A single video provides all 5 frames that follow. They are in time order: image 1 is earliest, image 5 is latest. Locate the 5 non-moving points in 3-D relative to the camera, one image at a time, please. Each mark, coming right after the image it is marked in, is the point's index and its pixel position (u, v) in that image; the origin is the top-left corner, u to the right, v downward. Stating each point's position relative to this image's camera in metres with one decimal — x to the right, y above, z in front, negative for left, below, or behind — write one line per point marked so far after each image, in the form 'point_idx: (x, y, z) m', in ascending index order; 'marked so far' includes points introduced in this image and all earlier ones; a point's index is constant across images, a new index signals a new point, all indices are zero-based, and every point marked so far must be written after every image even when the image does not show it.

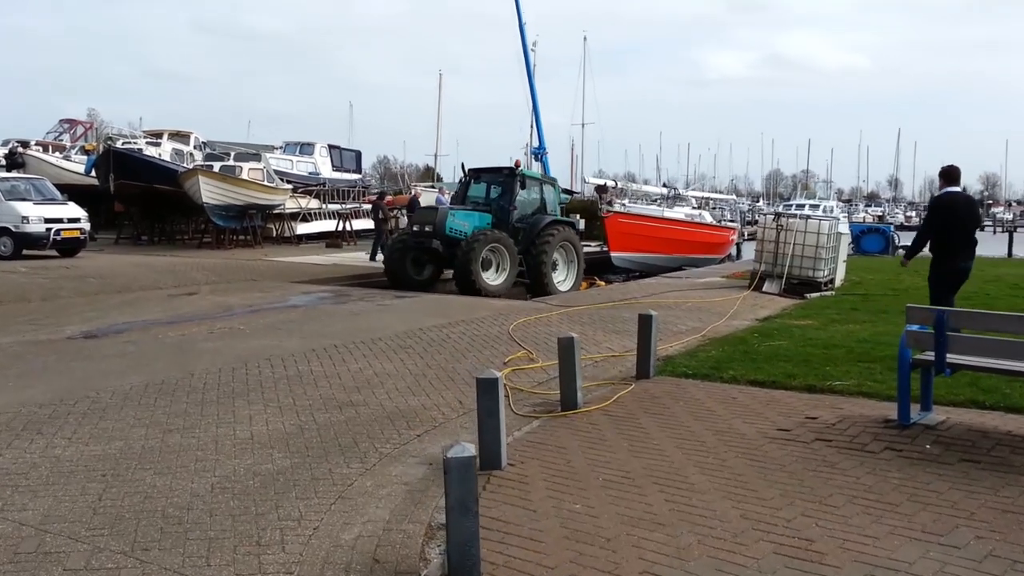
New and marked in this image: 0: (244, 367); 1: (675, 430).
0: (-2.2, -0.7, +7.6) m
1: (+1.0, -0.9, +5.8) m
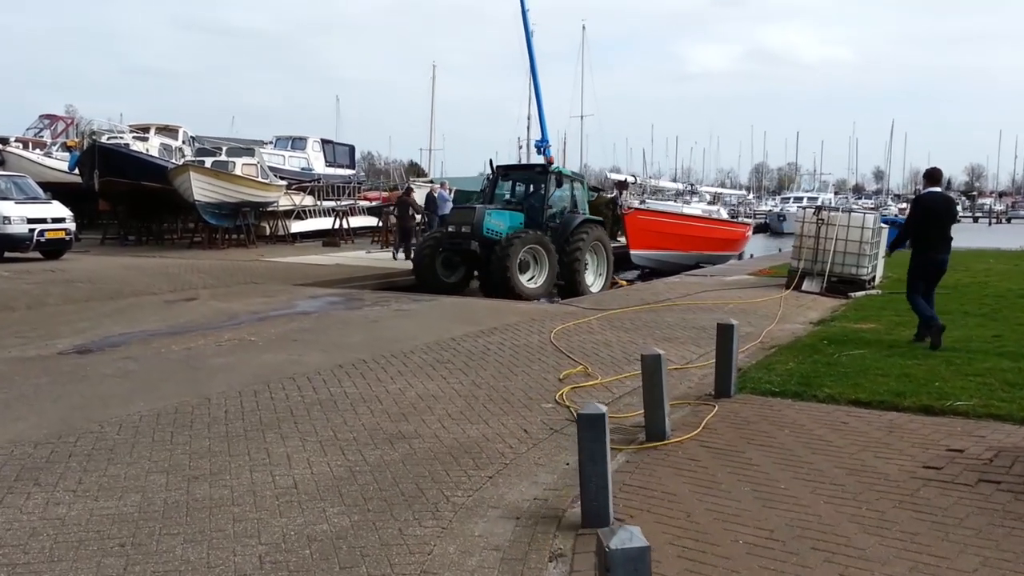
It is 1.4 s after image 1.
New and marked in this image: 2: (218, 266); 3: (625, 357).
0: (-1.8, -0.7, +6.6) m
1: (+1.5, -1.0, +4.9) m
2: (-5.9, +0.4, +18.4) m
3: (+1.0, -0.6, +8.4) m
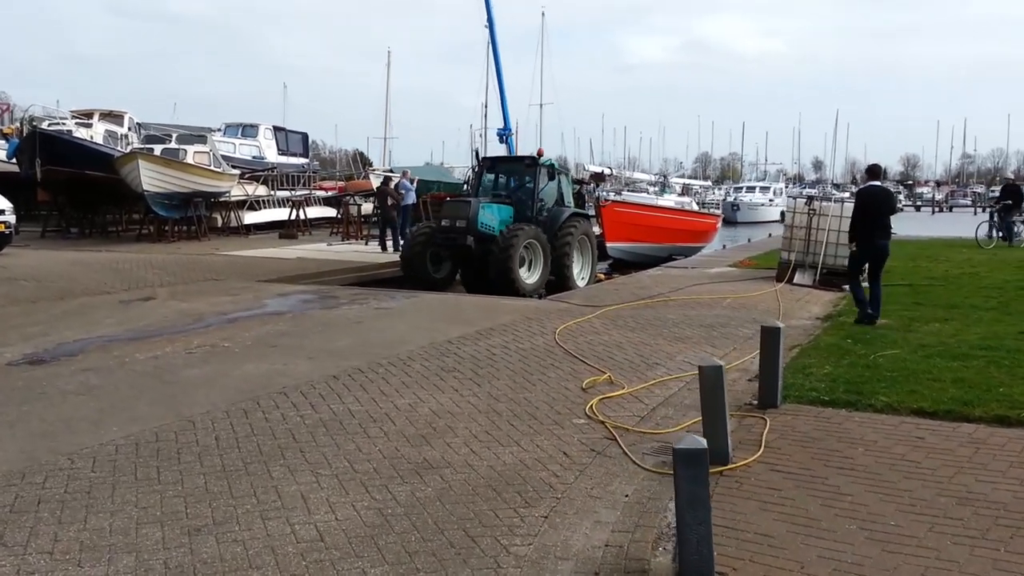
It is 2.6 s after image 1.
0: (-1.6, -0.8, +5.8) m
1: (+1.8, -1.0, +4.3) m
2: (-6.4, +0.5, +17.3) m
3: (+1.1, -0.6, +7.7) m
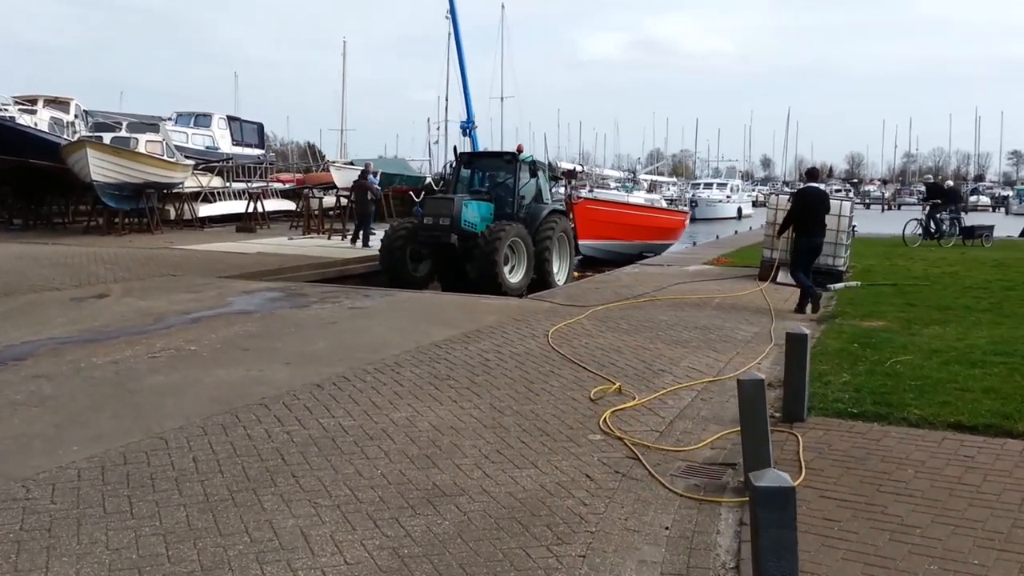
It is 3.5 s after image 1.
0: (-1.5, -0.8, +5.2) m
1: (+1.9, -1.0, +3.8) m
2: (-6.9, +0.6, +16.4) m
3: (+1.0, -0.6, +7.2) m
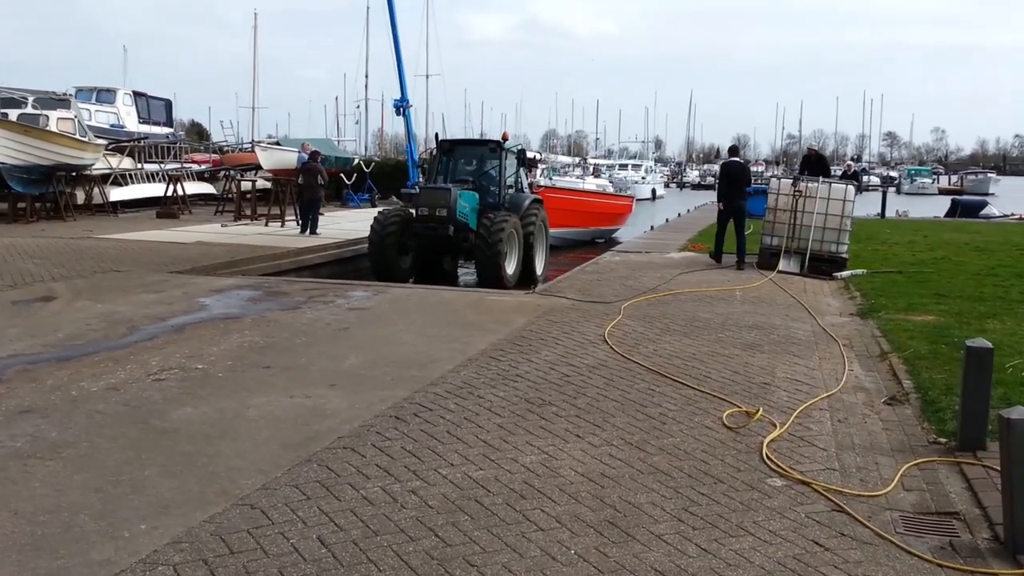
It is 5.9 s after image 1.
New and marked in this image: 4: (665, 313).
0: (-0.7, -0.9, +4.1) m
1: (+2.8, -1.1, +3.1) m
2: (-7.3, +0.7, +14.6) m
3: (+1.6, -0.6, +6.4) m
4: (+1.5, -0.2, +8.9) m
